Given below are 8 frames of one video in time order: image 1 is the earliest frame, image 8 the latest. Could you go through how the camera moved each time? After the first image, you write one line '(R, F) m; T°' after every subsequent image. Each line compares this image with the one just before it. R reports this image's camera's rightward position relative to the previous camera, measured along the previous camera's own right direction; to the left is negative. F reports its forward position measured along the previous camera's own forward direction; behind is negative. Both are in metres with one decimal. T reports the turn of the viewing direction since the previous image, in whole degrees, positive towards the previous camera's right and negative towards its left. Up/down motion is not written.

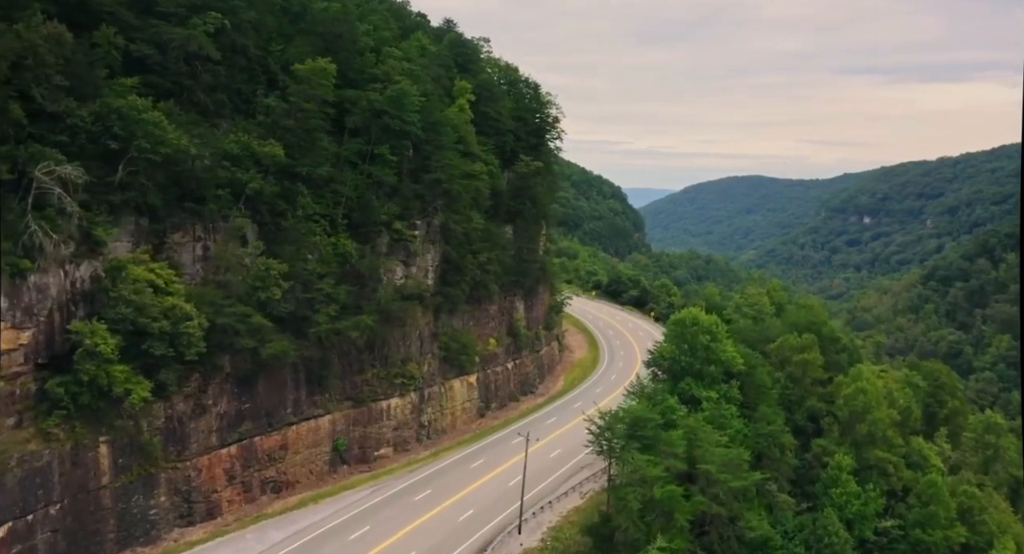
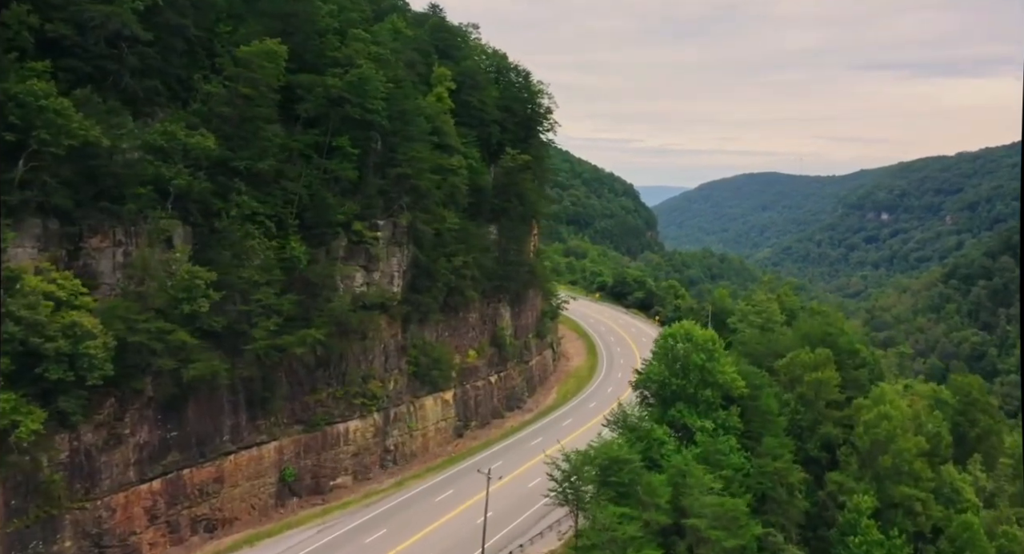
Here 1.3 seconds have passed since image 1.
(+1.7, +4.5) m; -1°
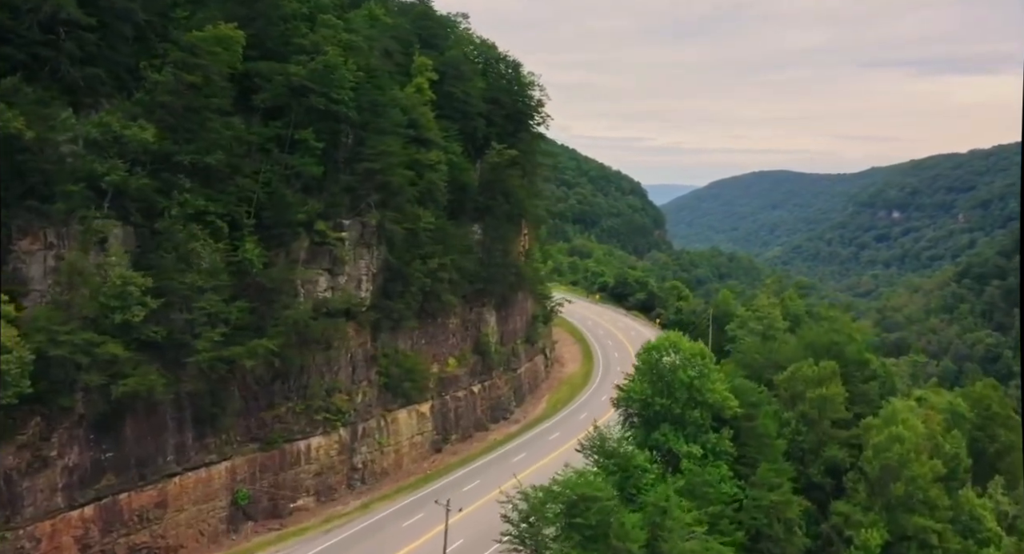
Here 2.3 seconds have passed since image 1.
(+1.2, +2.9) m; -1°
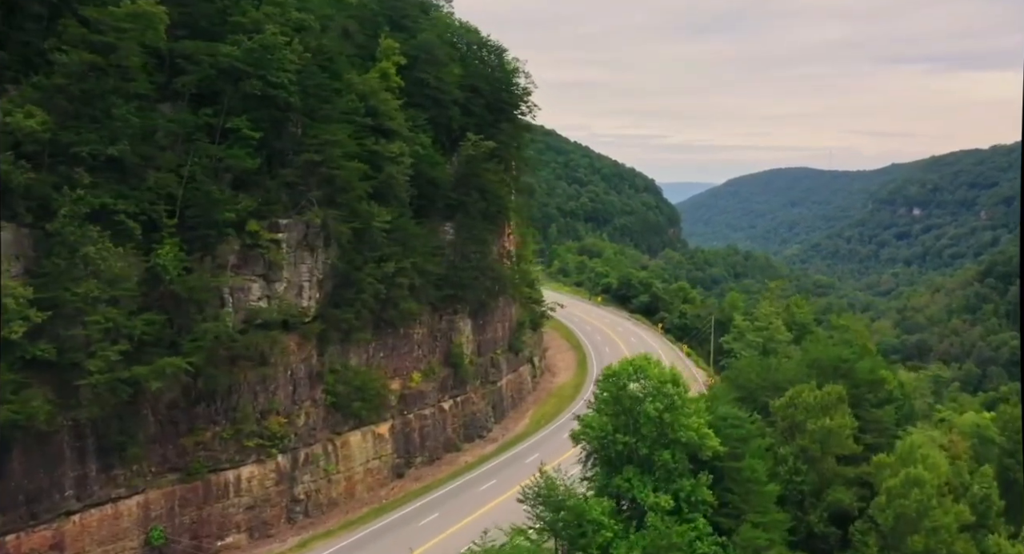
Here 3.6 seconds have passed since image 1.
(+1.9, +4.1) m; -1°
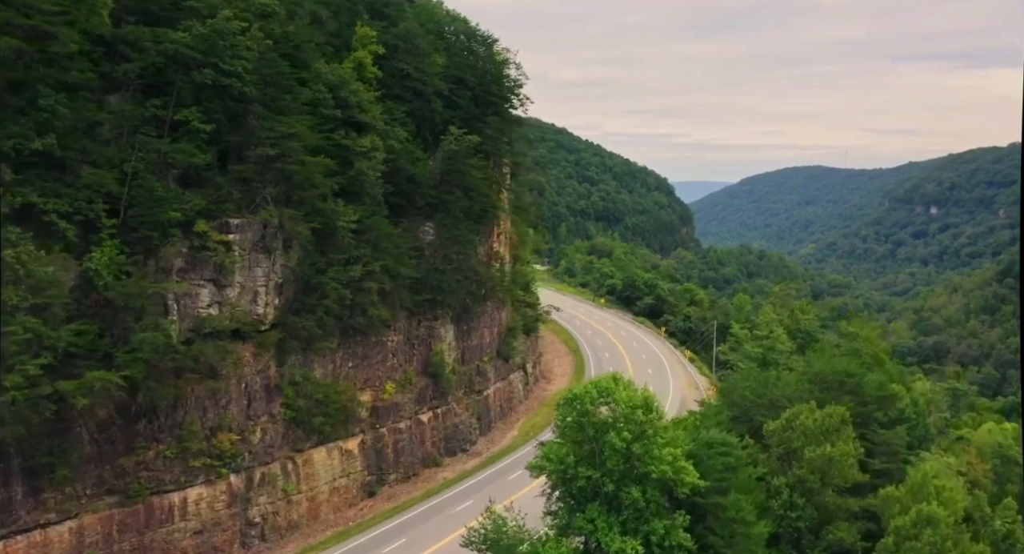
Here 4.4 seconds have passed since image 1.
(+1.3, +2.6) m; -1°
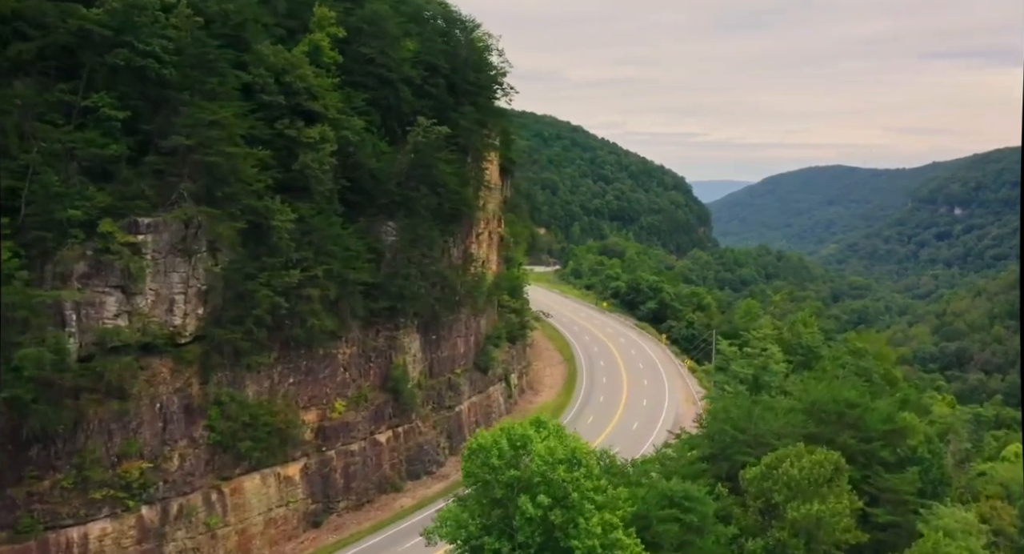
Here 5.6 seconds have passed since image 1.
(+1.9, +3.5) m; -1°
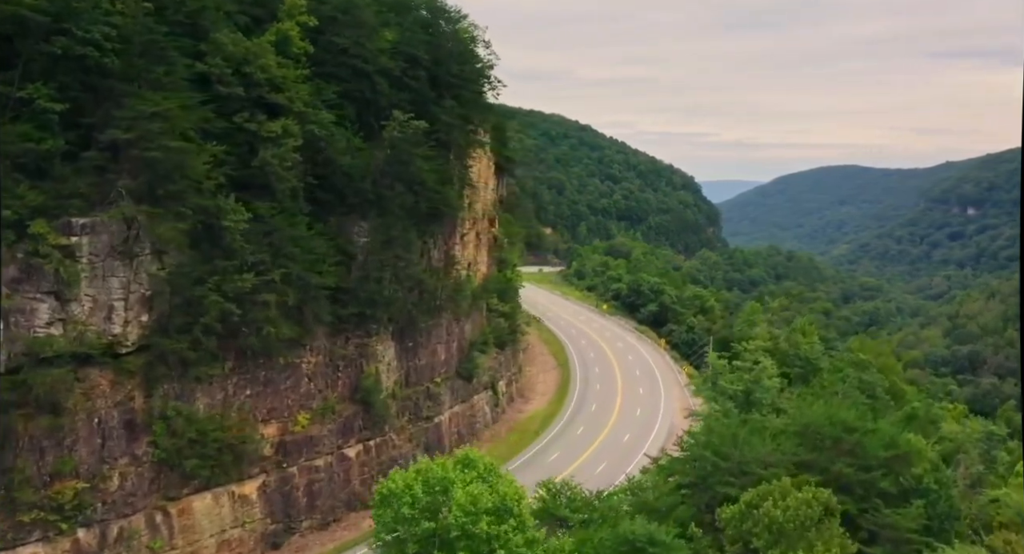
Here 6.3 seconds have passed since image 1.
(+1.1, +2.0) m; -1°
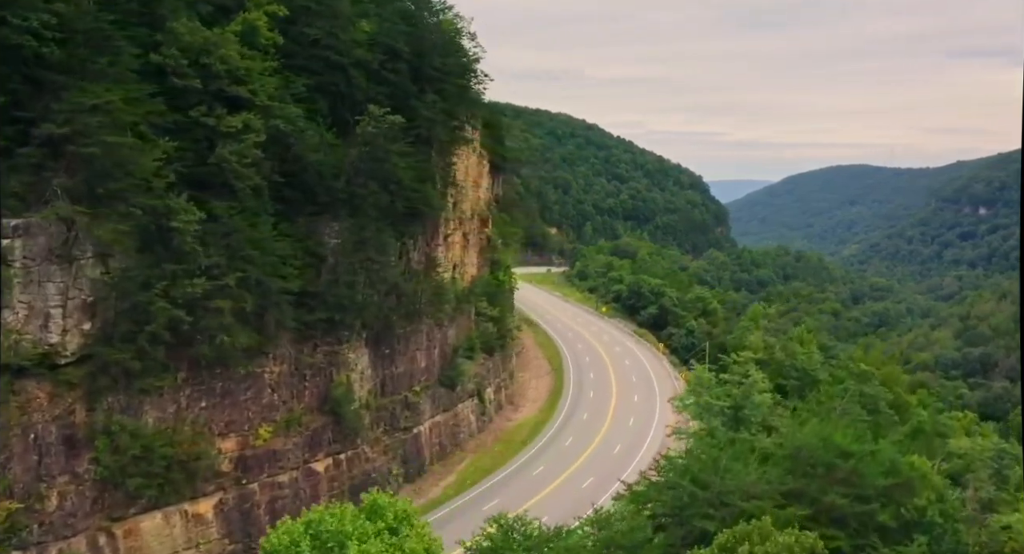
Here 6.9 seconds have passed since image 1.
(+1.0, +1.8) m; -1°
